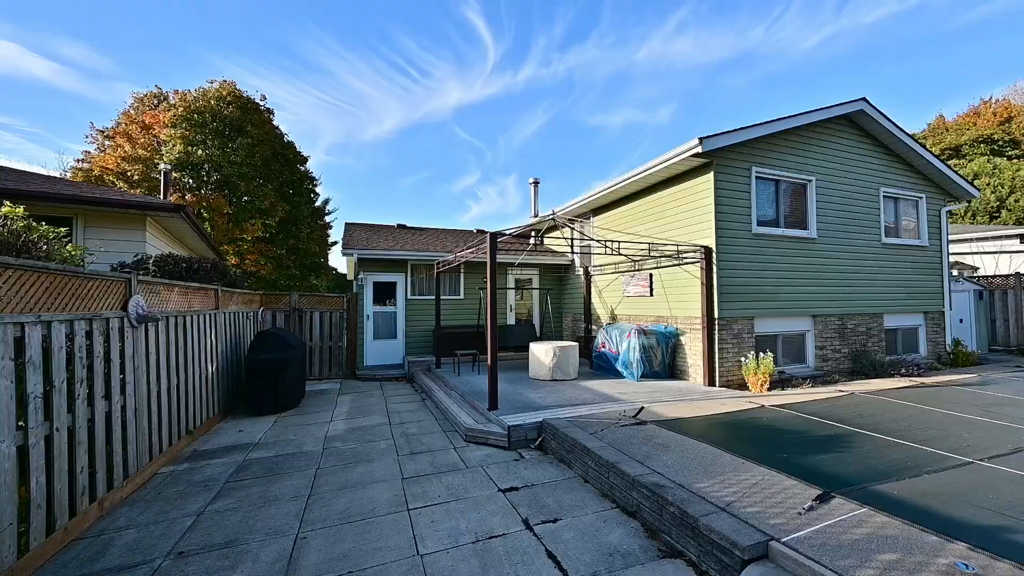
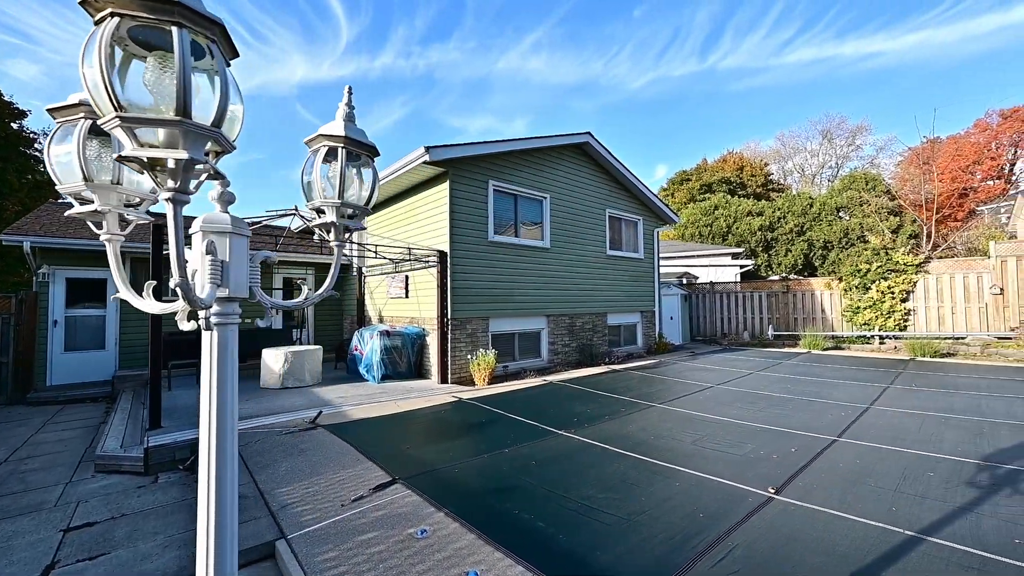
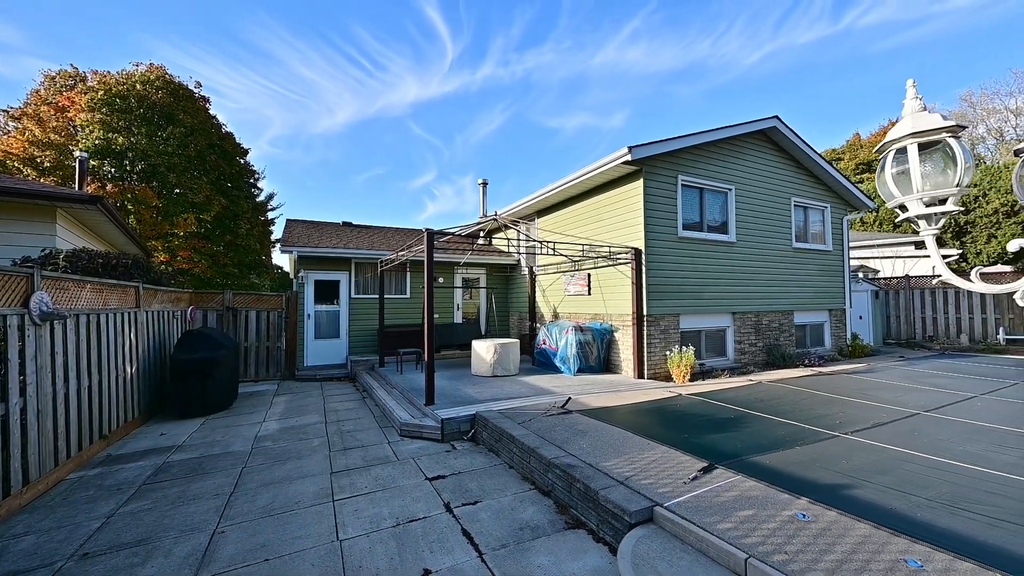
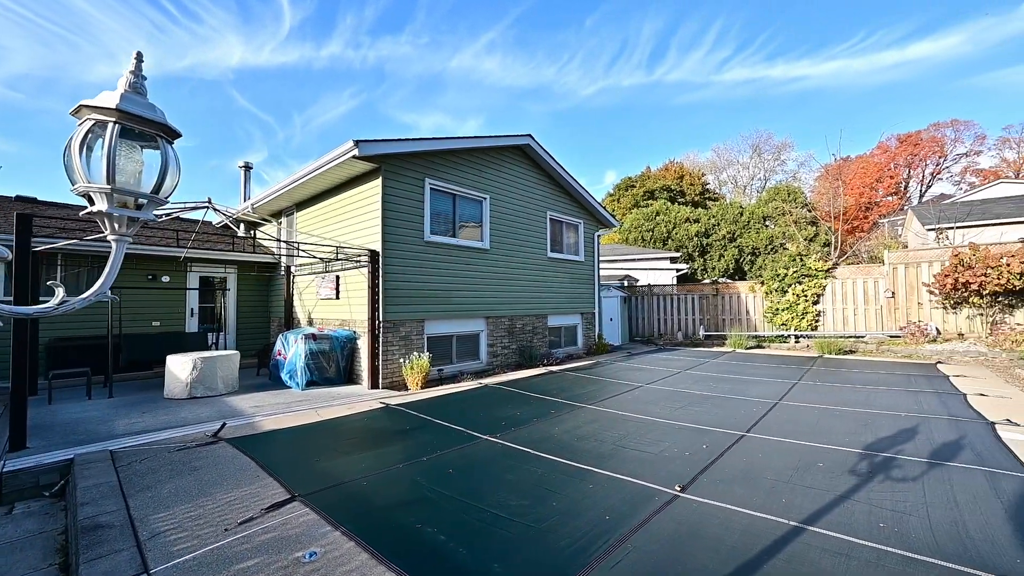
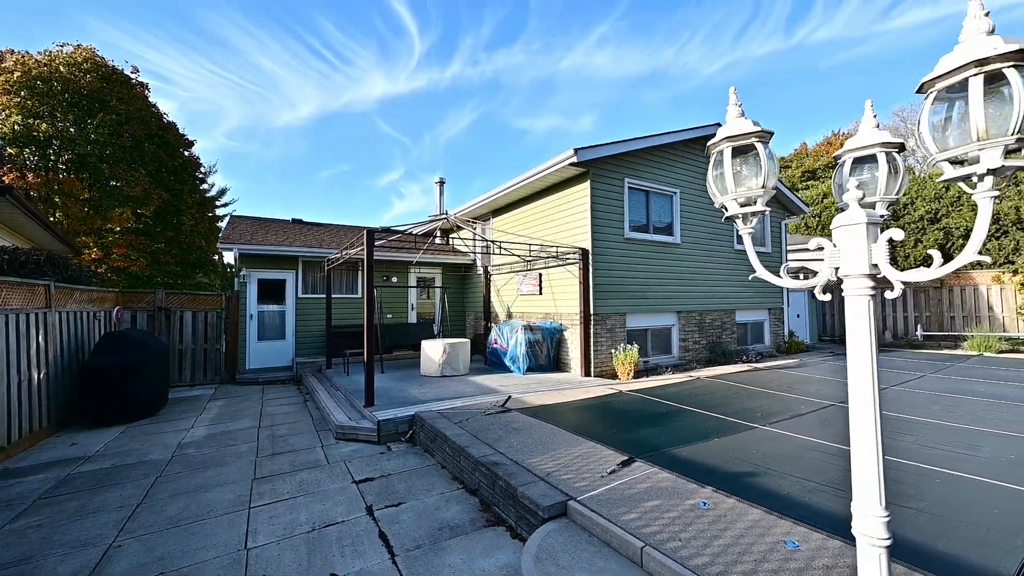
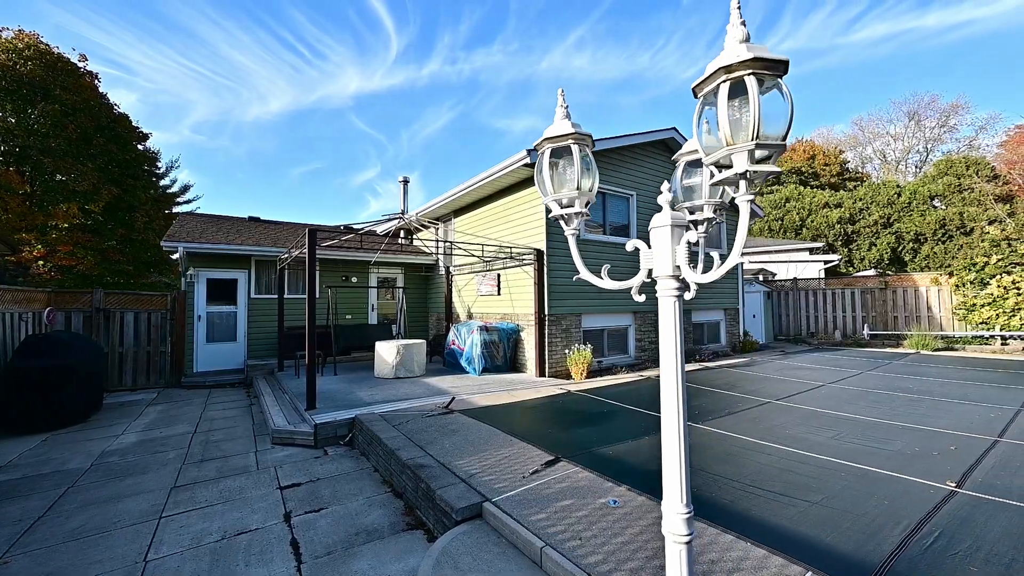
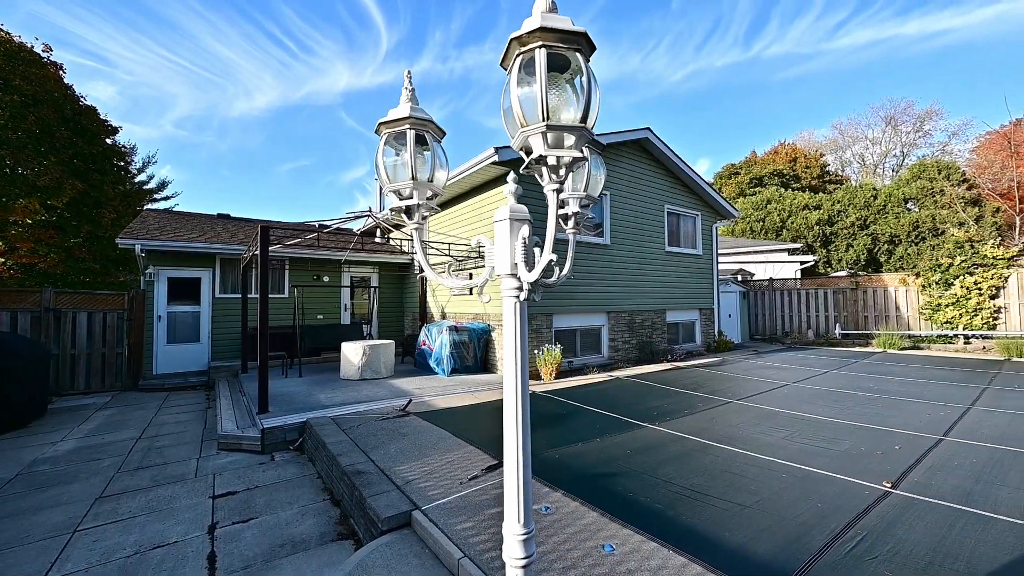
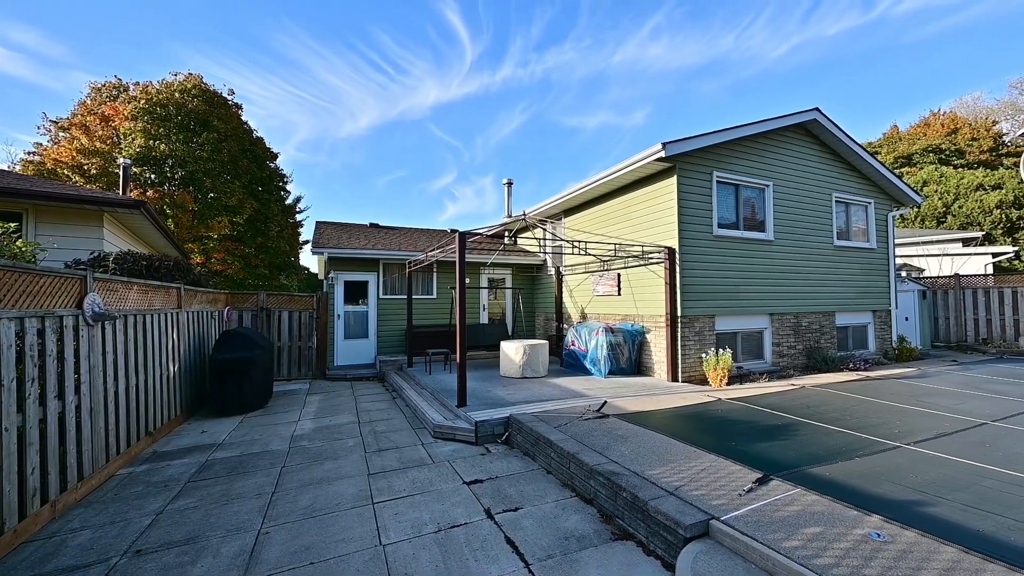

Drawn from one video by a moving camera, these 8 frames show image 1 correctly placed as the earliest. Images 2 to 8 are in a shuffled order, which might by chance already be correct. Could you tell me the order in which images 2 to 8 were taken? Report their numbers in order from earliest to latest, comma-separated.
8, 3, 5, 6, 7, 2, 4
